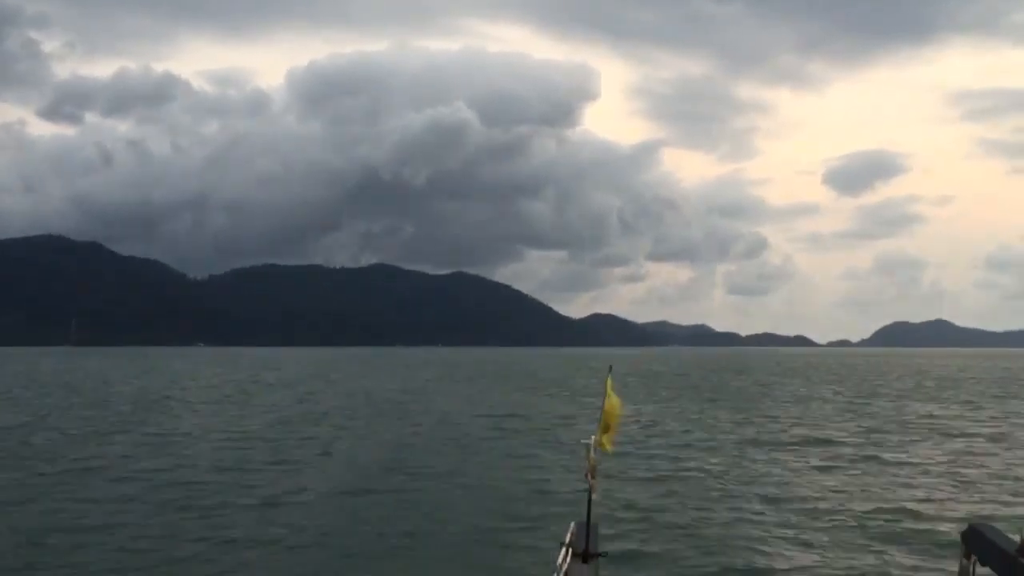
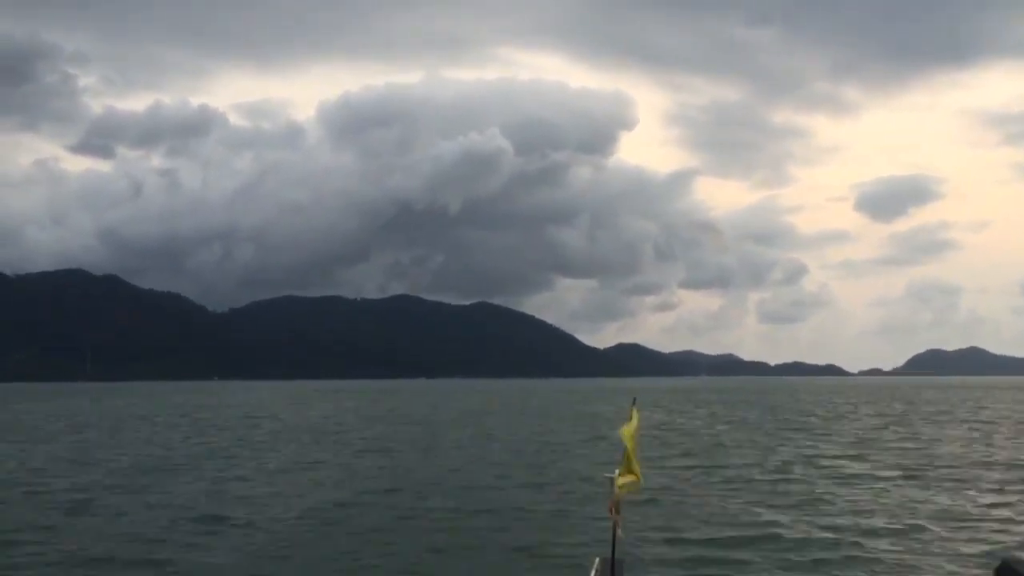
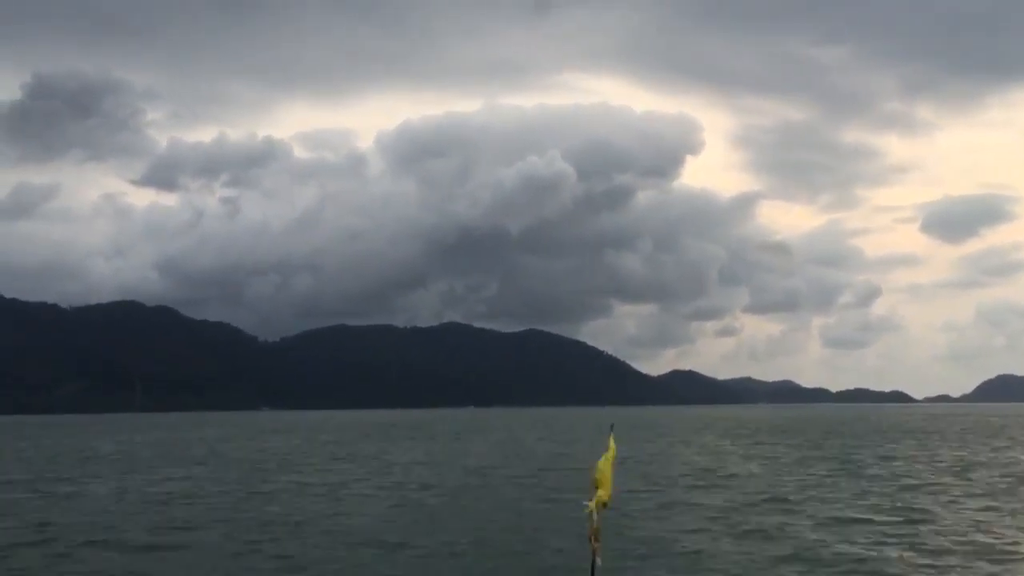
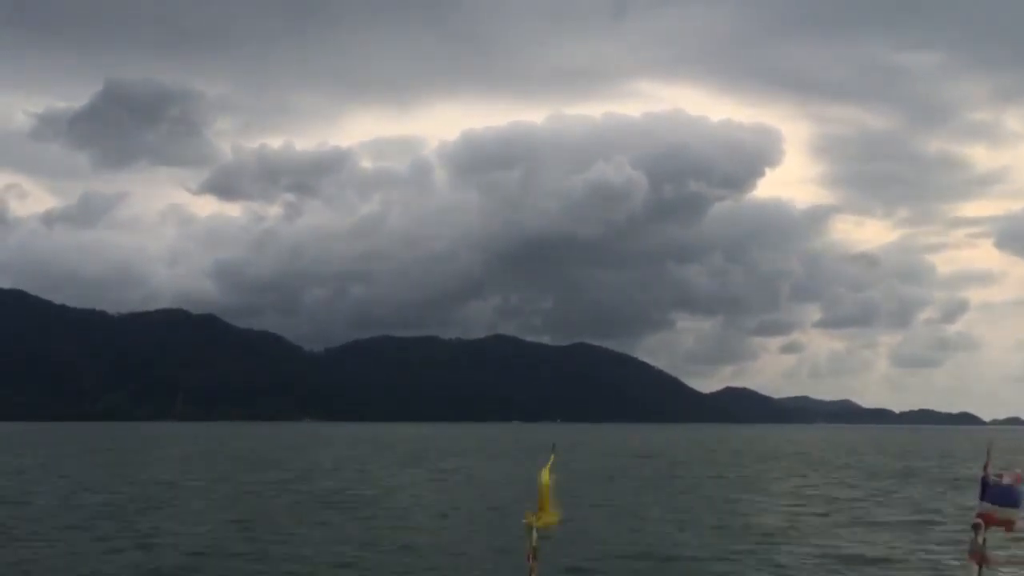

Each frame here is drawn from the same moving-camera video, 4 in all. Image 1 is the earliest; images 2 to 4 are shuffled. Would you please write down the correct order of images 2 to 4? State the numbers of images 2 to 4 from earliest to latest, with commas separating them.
2, 3, 4
